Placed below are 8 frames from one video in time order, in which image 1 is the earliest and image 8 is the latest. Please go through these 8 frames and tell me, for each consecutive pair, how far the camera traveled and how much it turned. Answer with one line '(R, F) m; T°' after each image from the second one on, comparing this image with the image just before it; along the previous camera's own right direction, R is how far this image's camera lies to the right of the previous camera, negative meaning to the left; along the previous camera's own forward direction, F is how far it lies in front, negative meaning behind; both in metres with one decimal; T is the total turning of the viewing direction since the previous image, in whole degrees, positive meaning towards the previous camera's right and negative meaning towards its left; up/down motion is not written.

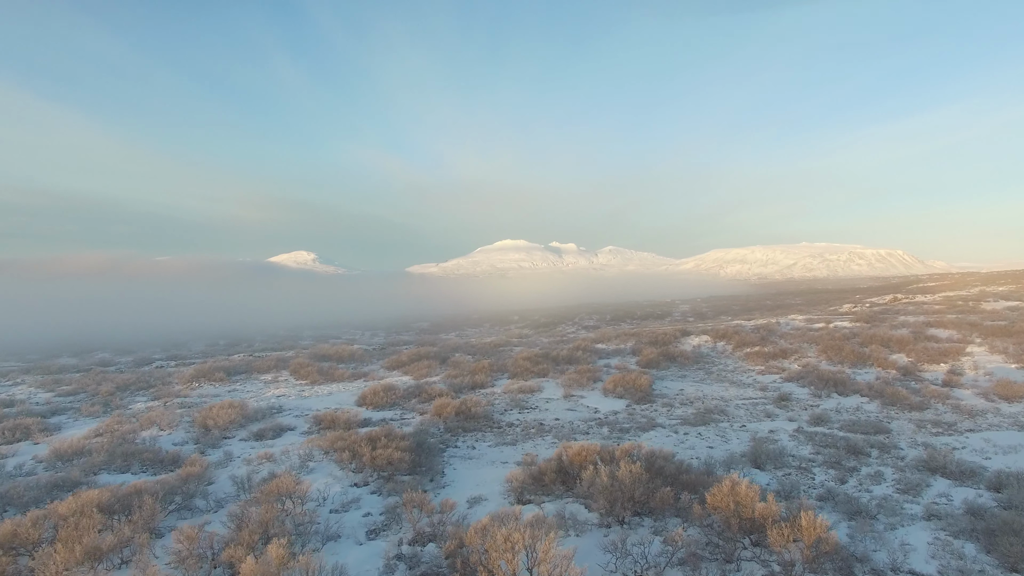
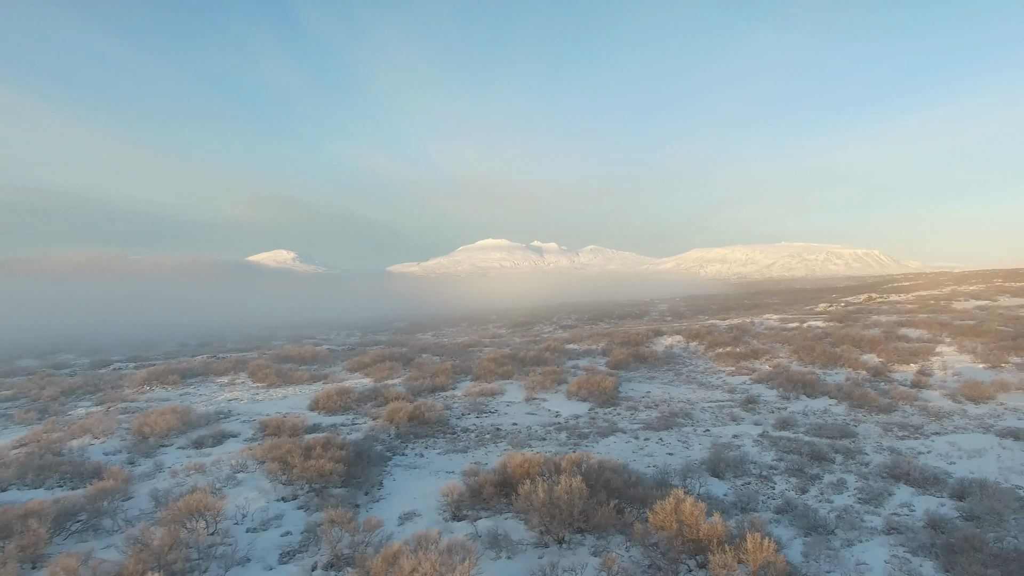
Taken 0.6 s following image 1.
(+0.4, +0.5) m; +1°
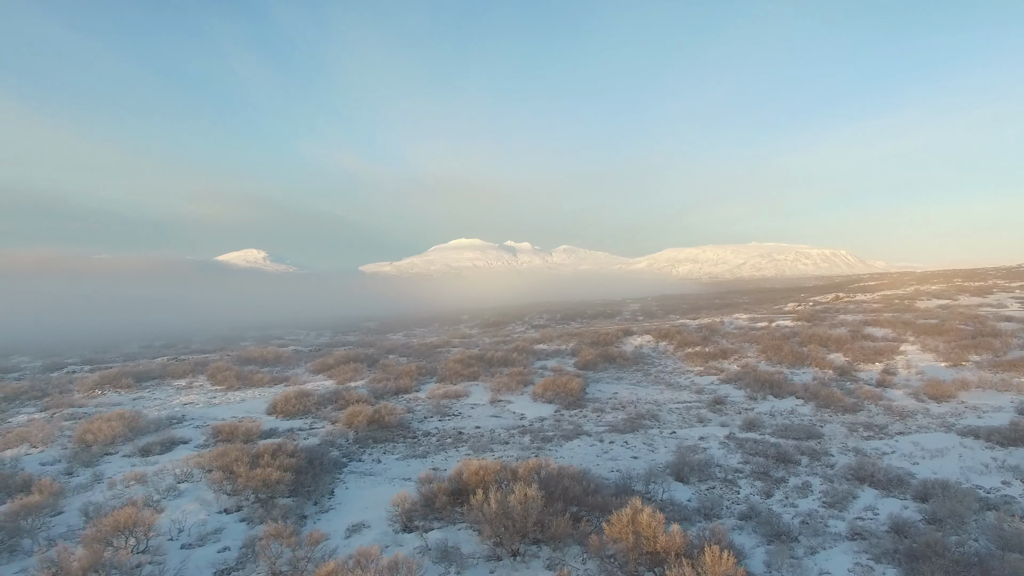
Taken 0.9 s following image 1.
(+0.2, +0.3) m; +2°
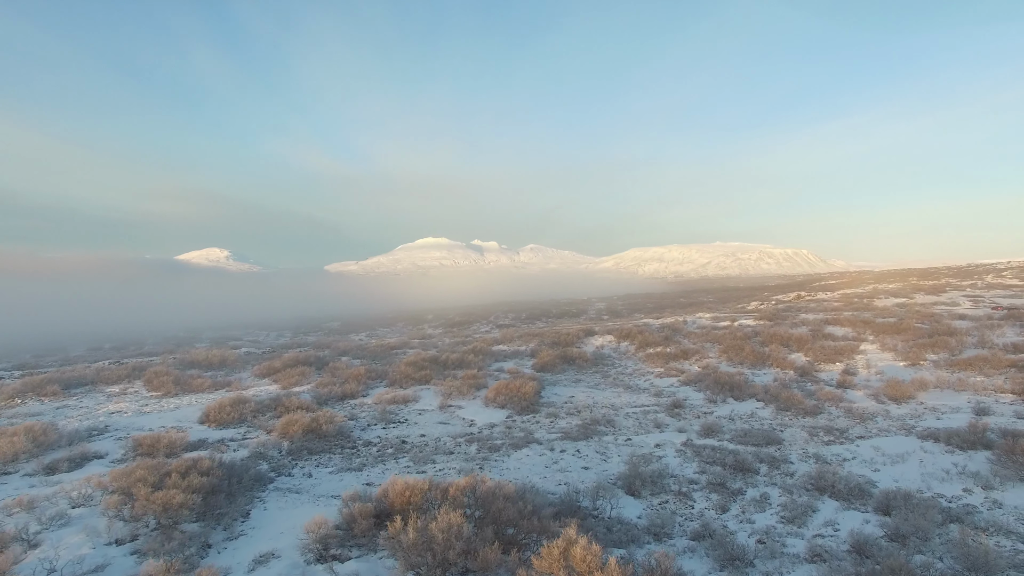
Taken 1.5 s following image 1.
(+0.3, +0.6) m; +3°
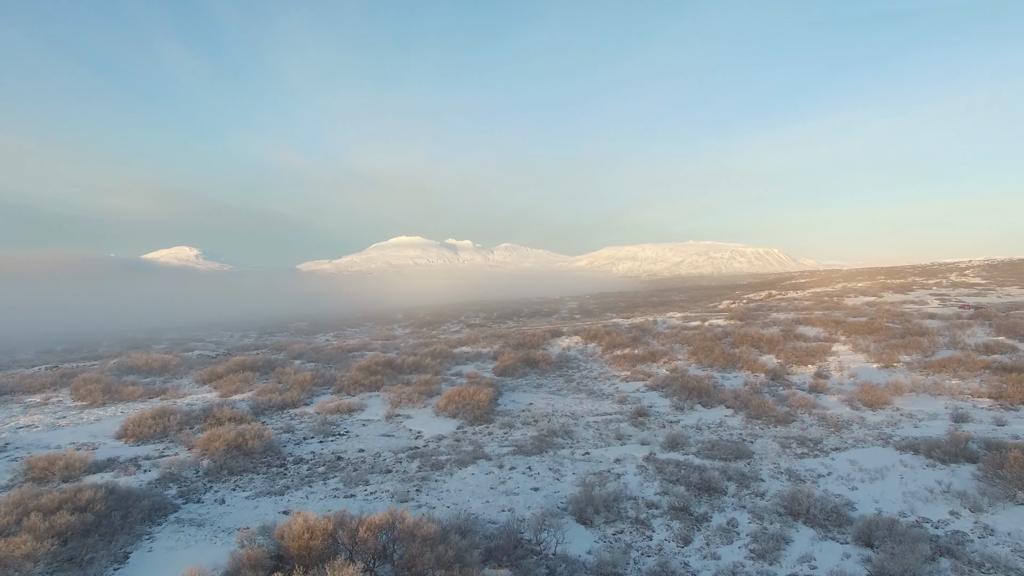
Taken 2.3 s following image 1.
(+0.4, +1.0) m; +2°
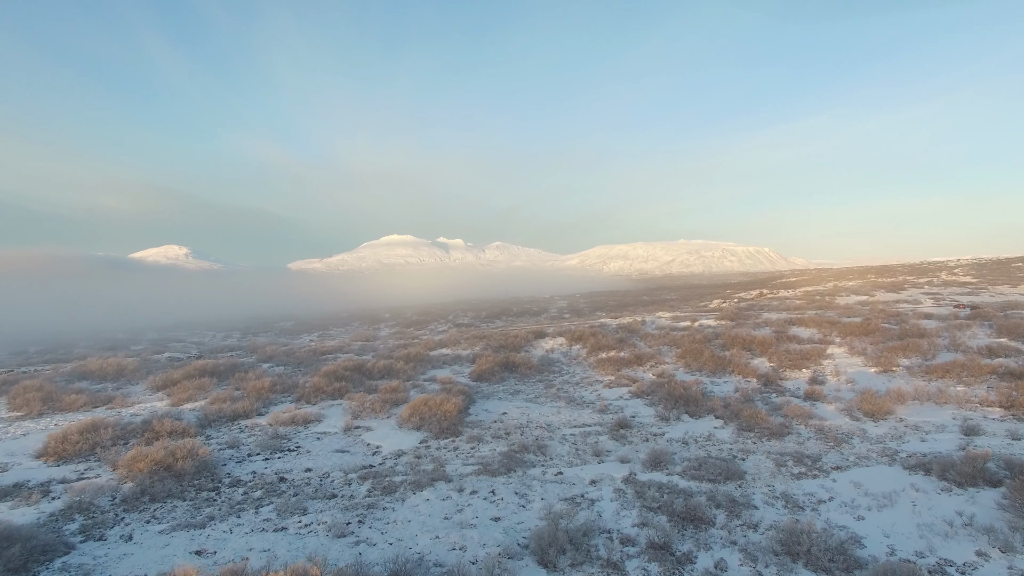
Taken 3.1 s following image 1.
(+0.4, +1.1) m; +1°
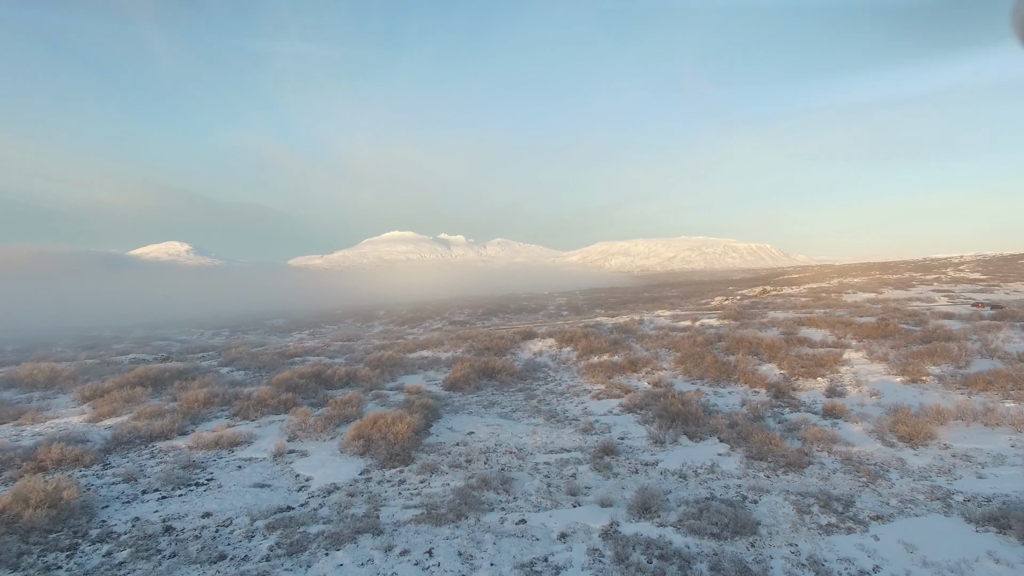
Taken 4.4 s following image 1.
(+0.5, +1.9) m; 0°
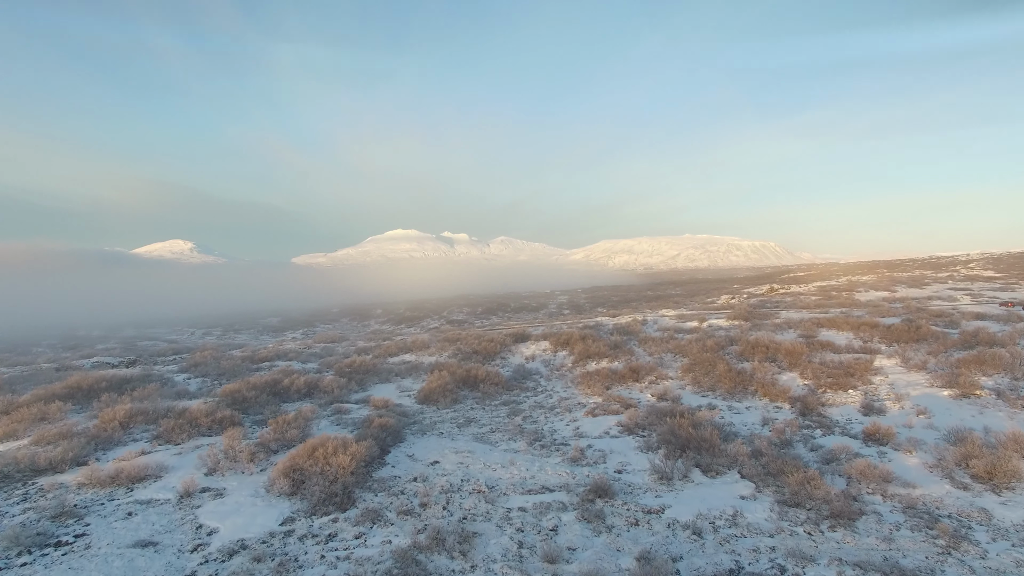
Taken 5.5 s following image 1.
(+0.4, +2.0) m; 0°
